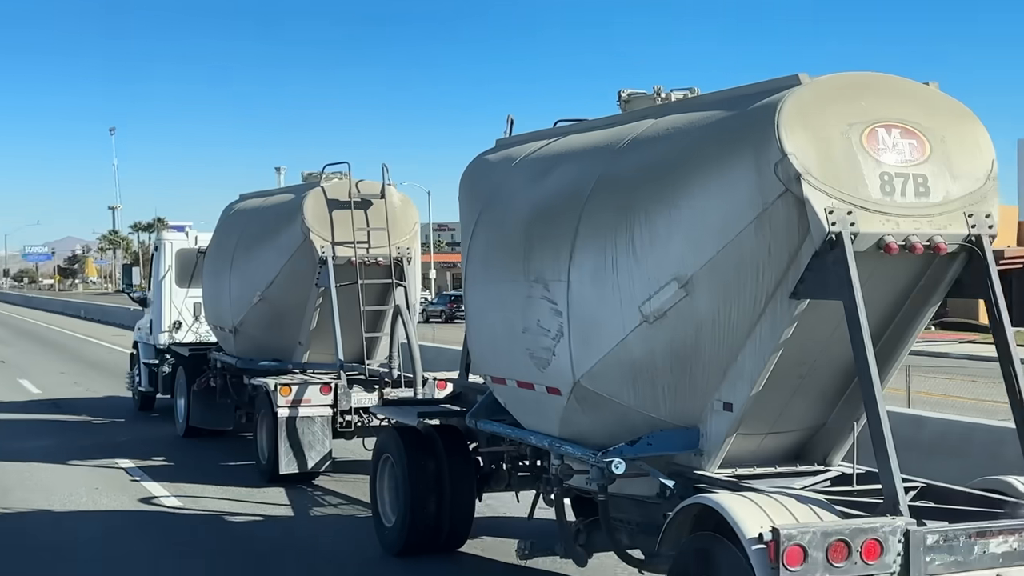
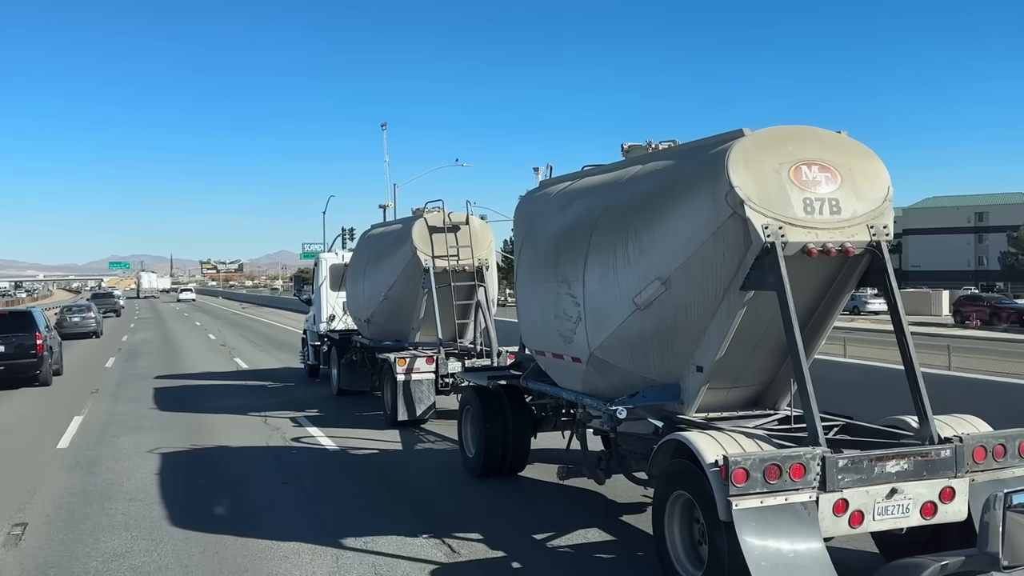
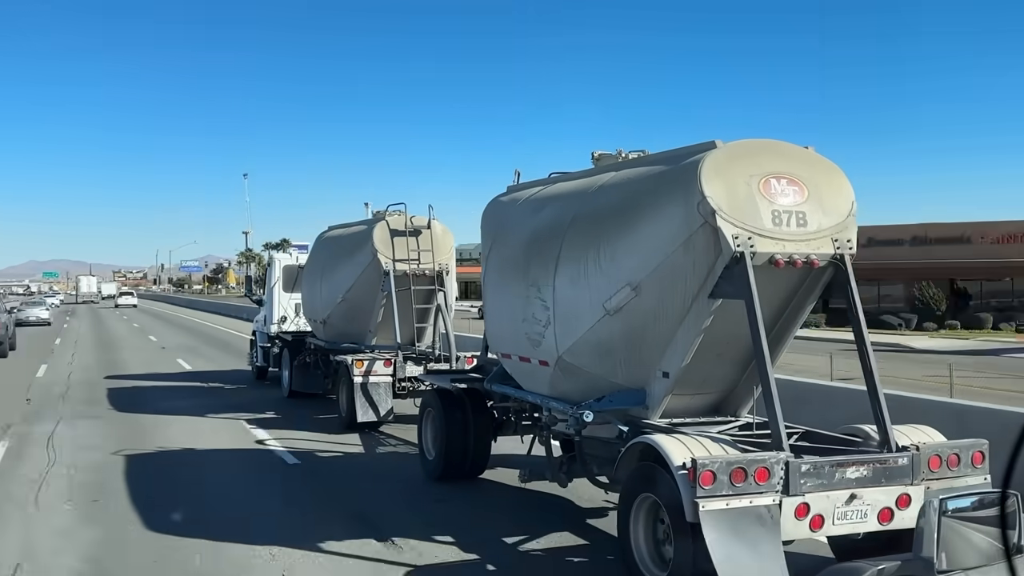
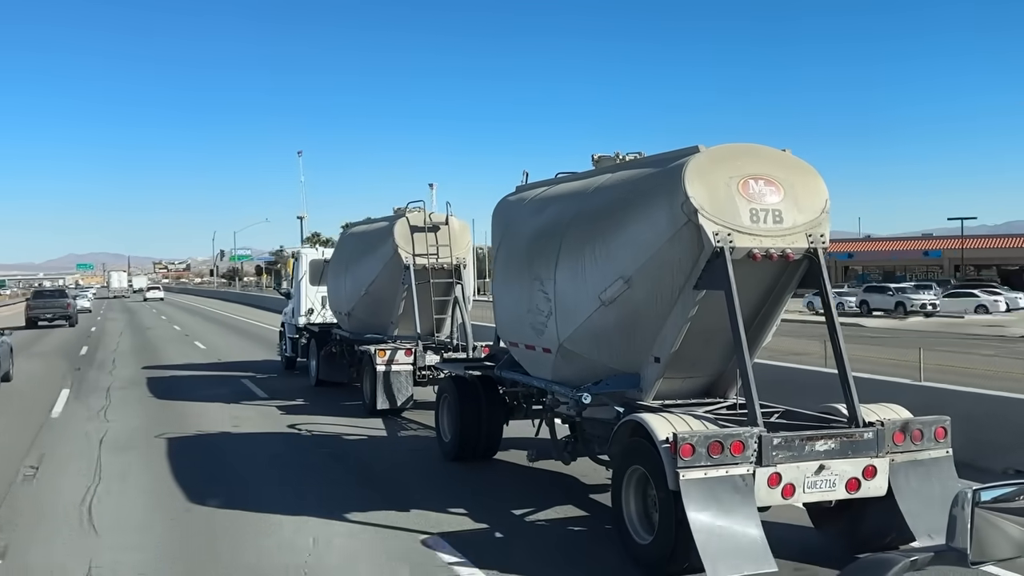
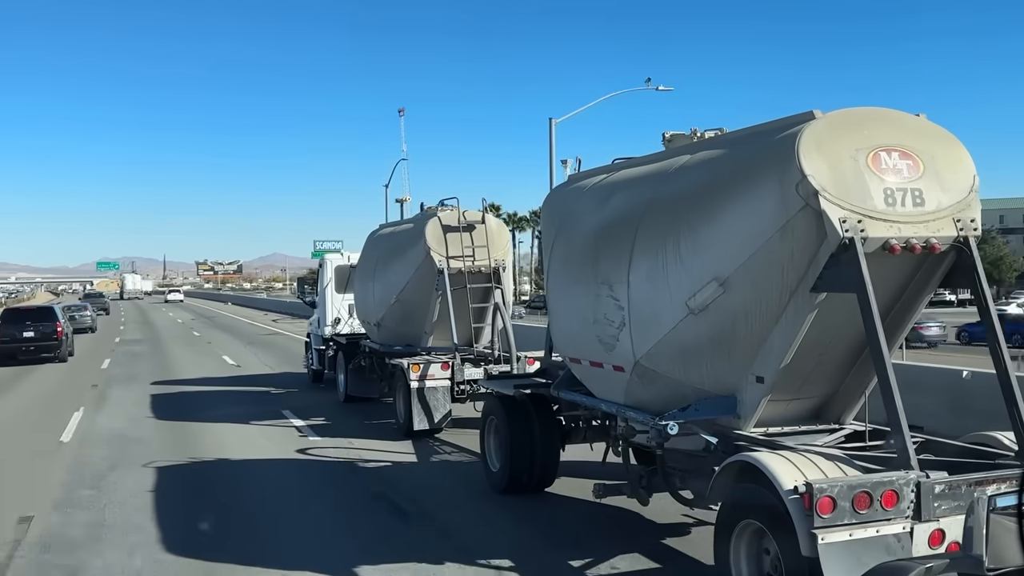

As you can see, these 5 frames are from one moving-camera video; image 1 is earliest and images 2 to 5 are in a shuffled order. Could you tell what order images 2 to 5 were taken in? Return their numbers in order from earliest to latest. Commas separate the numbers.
3, 4, 2, 5
